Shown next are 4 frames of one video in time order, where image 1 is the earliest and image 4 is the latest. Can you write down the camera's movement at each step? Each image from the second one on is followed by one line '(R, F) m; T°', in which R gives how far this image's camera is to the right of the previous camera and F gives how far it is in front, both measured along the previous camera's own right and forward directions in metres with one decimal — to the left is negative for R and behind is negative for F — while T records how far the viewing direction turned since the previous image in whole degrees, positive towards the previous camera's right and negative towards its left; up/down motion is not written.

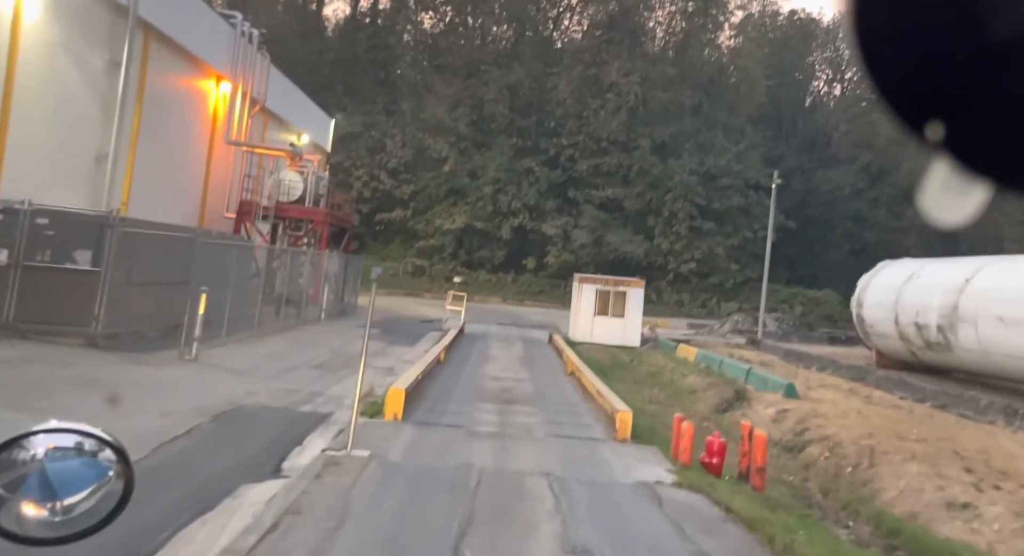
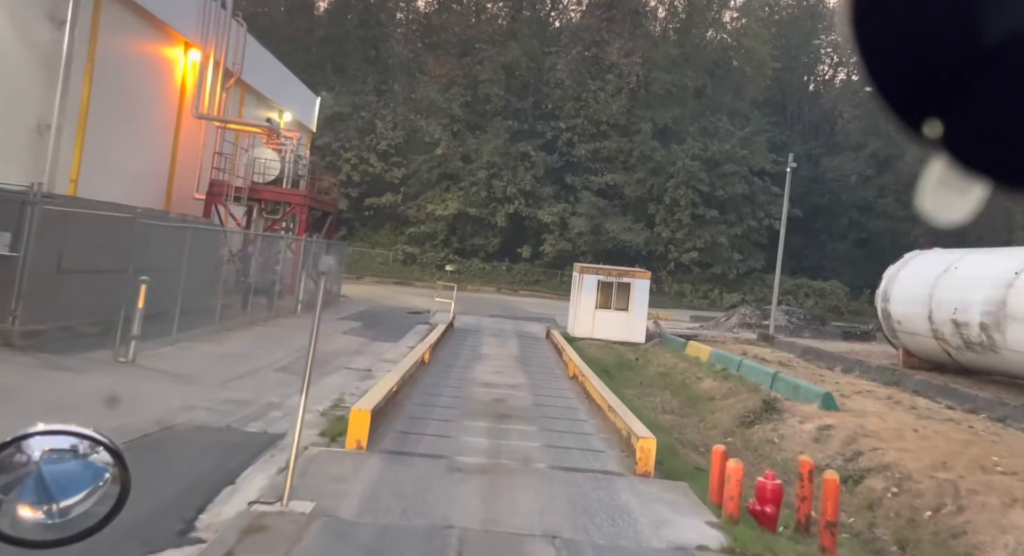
(0.0, +2.0) m; 0°
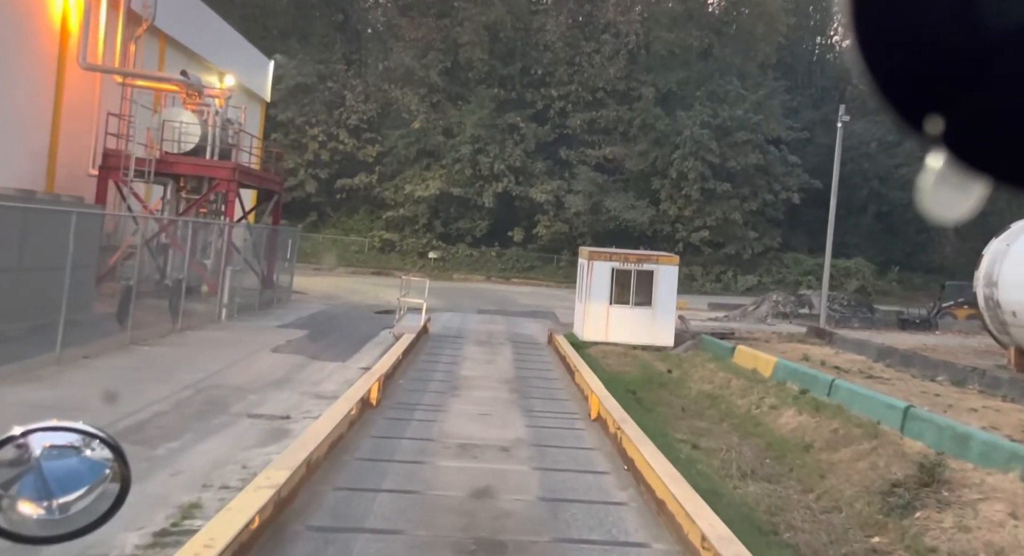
(0.0, +5.1) m; +1°
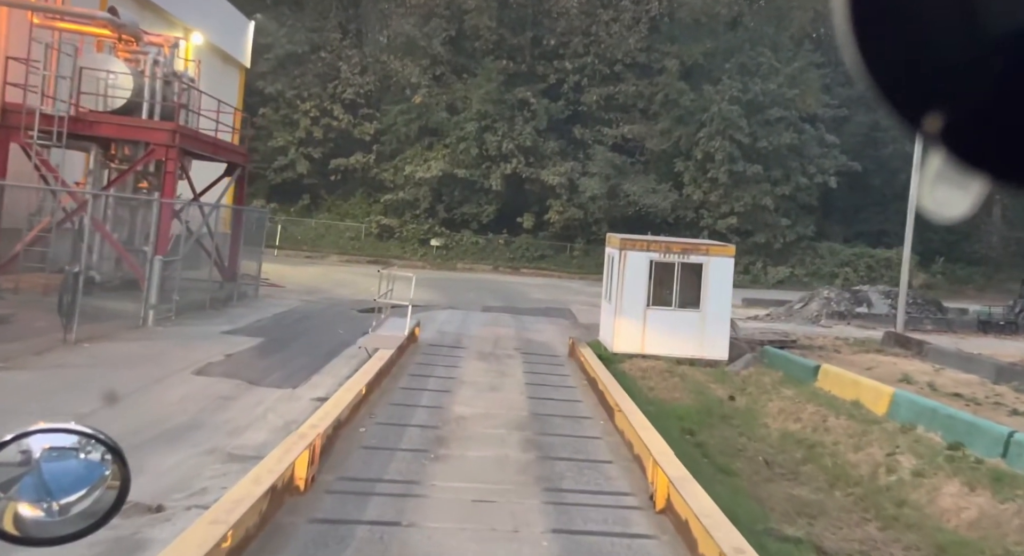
(-0.1, +3.8) m; -1°
